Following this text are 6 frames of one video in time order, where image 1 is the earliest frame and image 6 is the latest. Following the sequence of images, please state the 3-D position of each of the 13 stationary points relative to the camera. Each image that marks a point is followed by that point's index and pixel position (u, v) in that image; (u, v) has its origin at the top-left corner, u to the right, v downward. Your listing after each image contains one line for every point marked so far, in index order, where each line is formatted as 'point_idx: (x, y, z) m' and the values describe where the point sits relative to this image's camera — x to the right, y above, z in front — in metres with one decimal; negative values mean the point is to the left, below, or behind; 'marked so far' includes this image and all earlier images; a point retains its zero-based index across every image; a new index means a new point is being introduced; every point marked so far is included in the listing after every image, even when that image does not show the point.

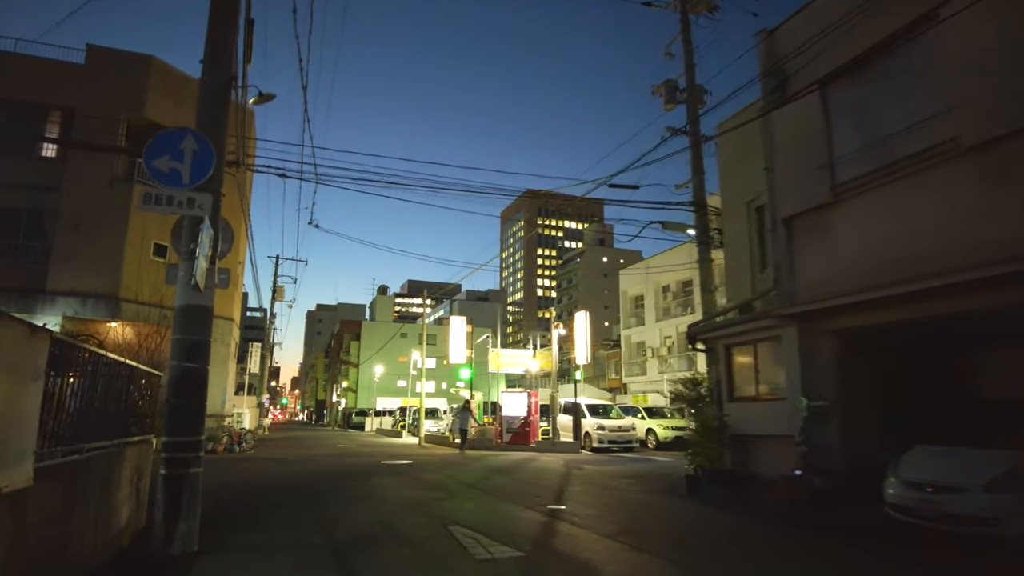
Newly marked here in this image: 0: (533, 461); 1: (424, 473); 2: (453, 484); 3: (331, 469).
0: (+0.5, -4.1, +15.4) m
1: (-1.5, -3.3, +11.8) m
2: (-0.9, -3.0, +10.2) m
3: (-3.7, -3.8, +13.7) m
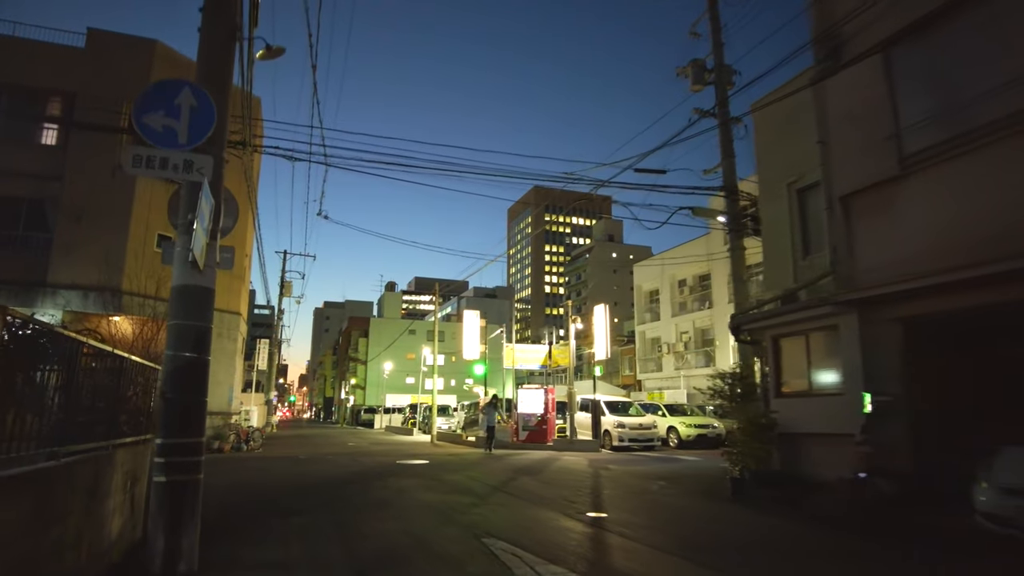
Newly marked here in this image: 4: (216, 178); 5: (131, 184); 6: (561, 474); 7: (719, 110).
0: (+1.0, -3.9, +14.6) m
1: (-1.1, -3.1, +11.0) m
2: (-0.5, -2.9, +9.4) m
3: (-3.3, -3.6, +13.0) m
4: (-2.3, +0.9, +5.2) m
5: (-10.4, +2.9, +18.1) m
6: (+0.9, -3.4, +12.1) m
7: (+5.1, +4.4, +16.4) m
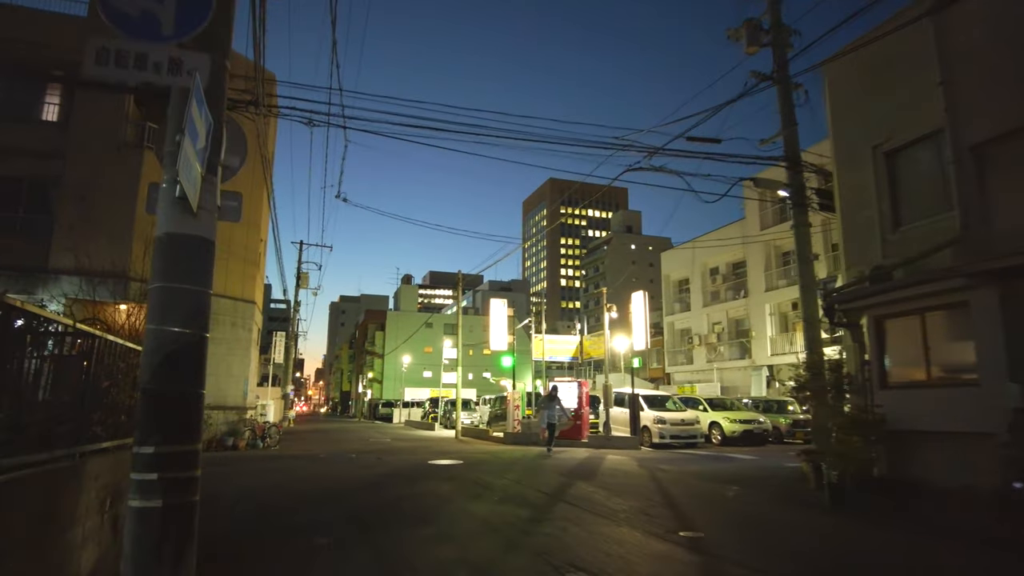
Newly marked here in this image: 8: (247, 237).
0: (+1.8, -3.5, +13.2) m
1: (-0.3, -2.8, +9.7) m
2: (+0.2, -2.5, +8.1) m
3: (-2.5, -3.3, +11.7) m
4: (-1.7, +1.1, +3.8) m
5: (-9.5, +3.3, +16.9) m
6: (+1.7, -3.1, +10.7) m
7: (+6.0, +4.8, +14.9) m
8: (-8.0, +1.5, +20.1) m
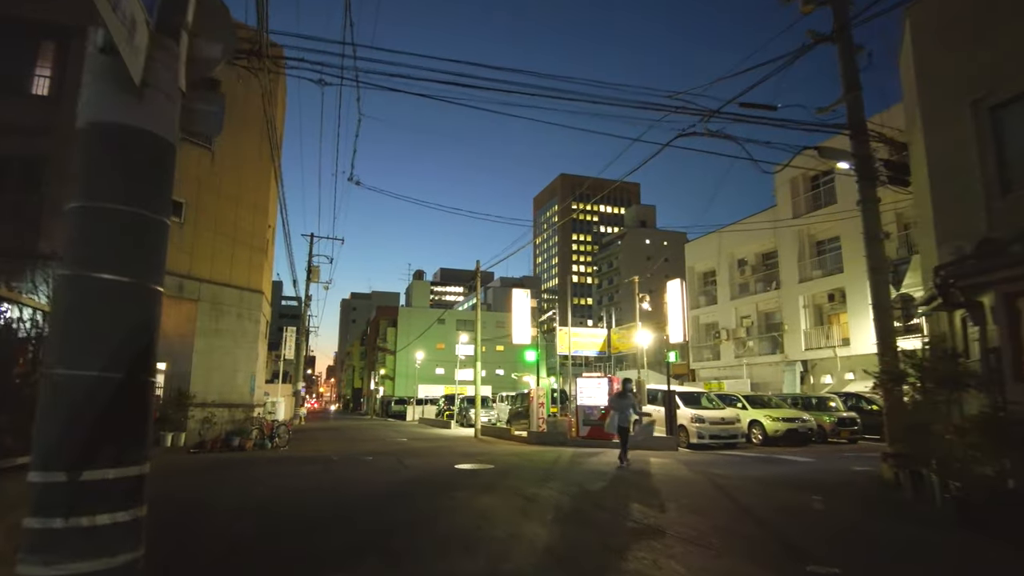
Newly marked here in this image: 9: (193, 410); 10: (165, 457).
0: (+2.4, -3.2, +11.8) m
1: (+0.2, -2.5, +8.3) m
2: (+0.8, -2.3, +6.7) m
3: (-1.9, -3.0, +10.3) m
4: (-1.2, +1.4, +2.4) m
5: (-8.9, +3.6, +15.6) m
6: (+2.3, -2.8, +9.2) m
7: (+6.6, +5.1, +13.4) m
8: (-7.3, +1.8, +18.8) m
9: (-7.8, -3.0, +16.2) m
10: (-7.6, -3.8, +14.6) m
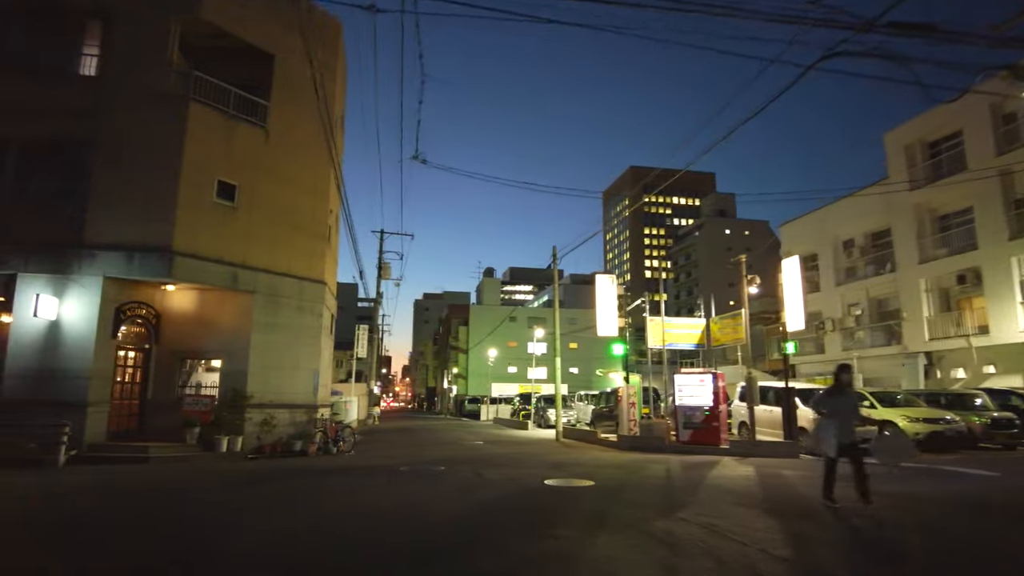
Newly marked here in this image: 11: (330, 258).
0: (+3.9, -2.8, +9.3) m
1: (+1.3, -2.1, +6.1) m
2: (+1.7, -1.9, +4.4) m
3: (-0.6, -2.6, +8.3) m
4: (-0.8, +1.7, +0.4) m
5: (-7.1, +3.8, +14.3) m
6: (+3.5, -2.3, +6.8) m
7: (+8.0, +5.7, +10.5) m
8: (-5.1, +2.1, +17.3) m
9: (-5.8, -2.8, +14.8) m
10: (-5.8, -3.5, +13.2) m
11: (-5.1, +0.9, +18.6) m
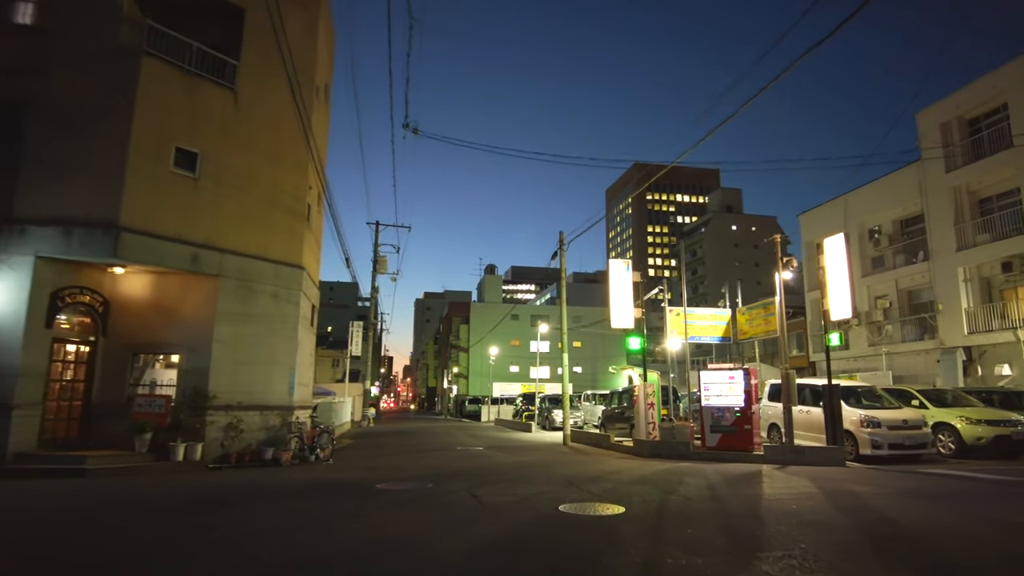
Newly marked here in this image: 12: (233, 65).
0: (+4.0, -2.4, +7.3) m
1: (+1.4, -1.8, +4.1) m
2: (+1.7, -1.5, +2.4) m
3: (-0.5, -2.3, +6.3) m
4: (-0.8, +2.1, -1.6) m
5: (-7.0, +4.1, +12.3) m
6: (+3.5, -2.0, +4.8) m
7: (+8.0, +6.0, +8.4) m
8: (-5.1, +2.4, +15.3) m
9: (-5.8, -2.4, +12.8) m
10: (-5.7, -3.2, +11.2) m
11: (-5.0, +1.2, +16.6) m
12: (-6.0, +4.8, +14.3) m
